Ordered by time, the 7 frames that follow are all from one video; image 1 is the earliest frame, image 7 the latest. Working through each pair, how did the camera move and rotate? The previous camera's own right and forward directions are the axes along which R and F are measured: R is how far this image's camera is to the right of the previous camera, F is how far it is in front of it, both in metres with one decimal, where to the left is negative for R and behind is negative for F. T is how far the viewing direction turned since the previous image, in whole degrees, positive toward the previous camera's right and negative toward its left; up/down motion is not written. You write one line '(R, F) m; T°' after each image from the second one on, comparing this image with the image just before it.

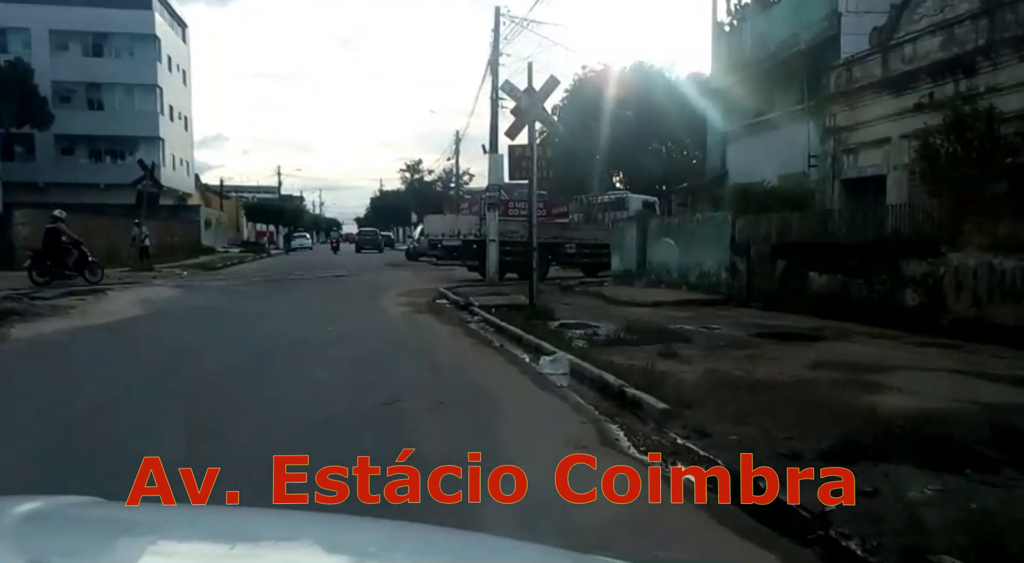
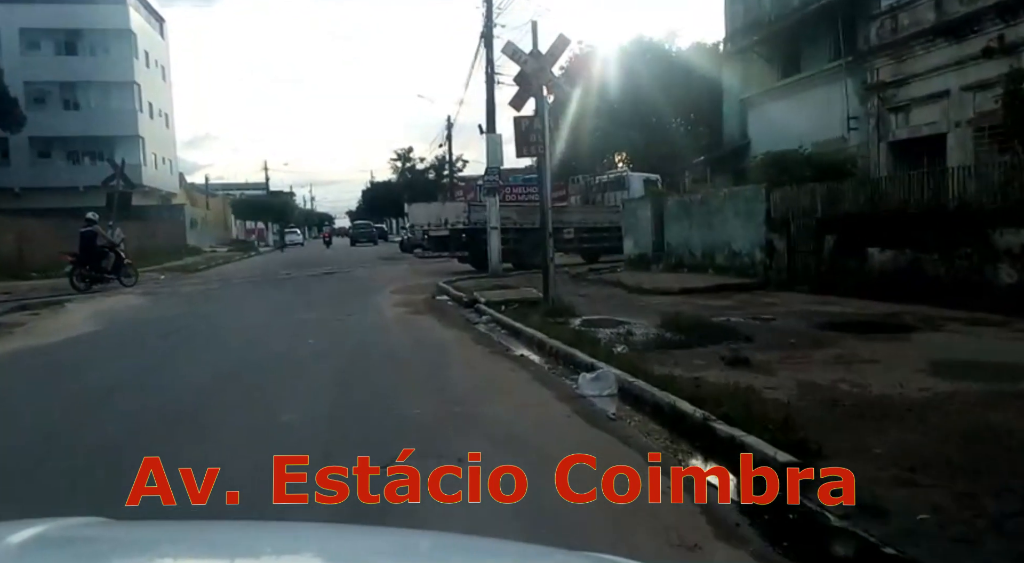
(-0.3, +2.1) m; 0°
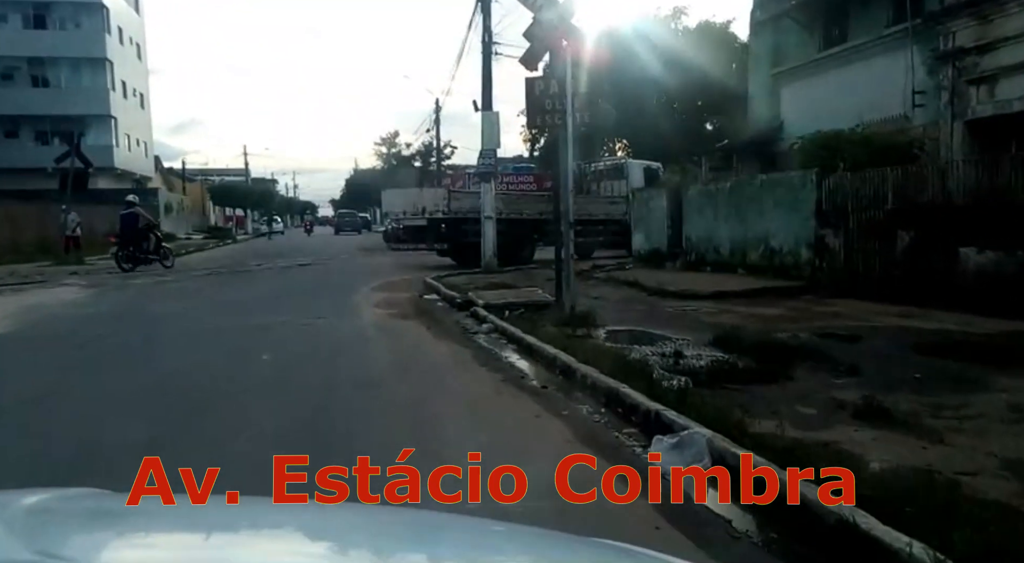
(-0.3, +2.6) m; +1°
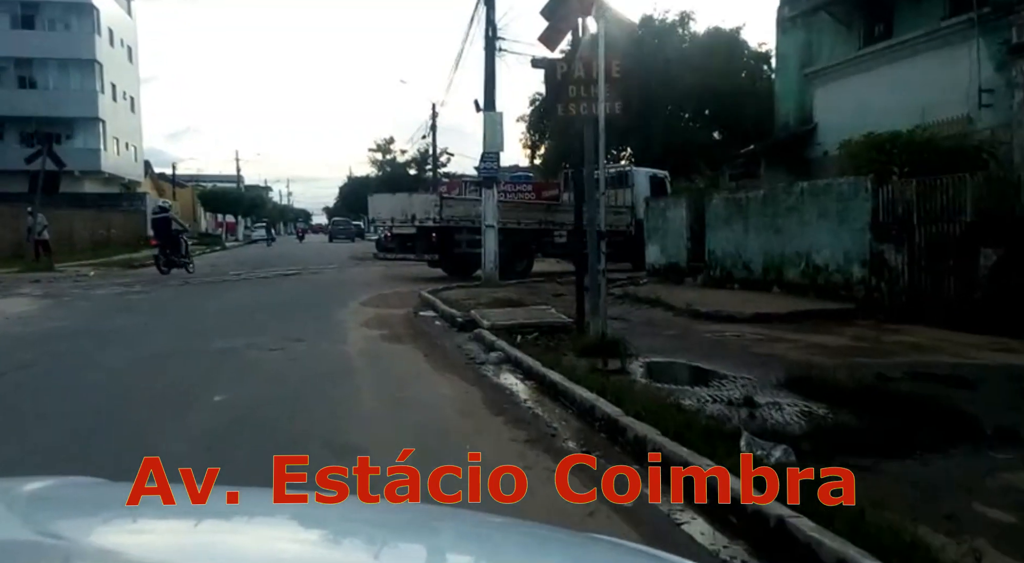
(-0.3, +1.8) m; +1°
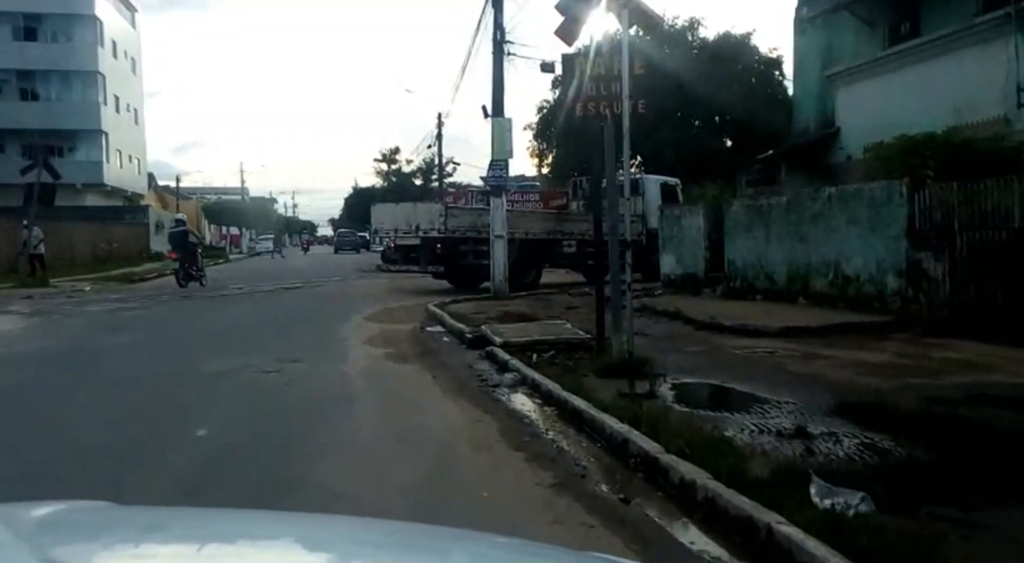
(-0.1, +0.7) m; 0°
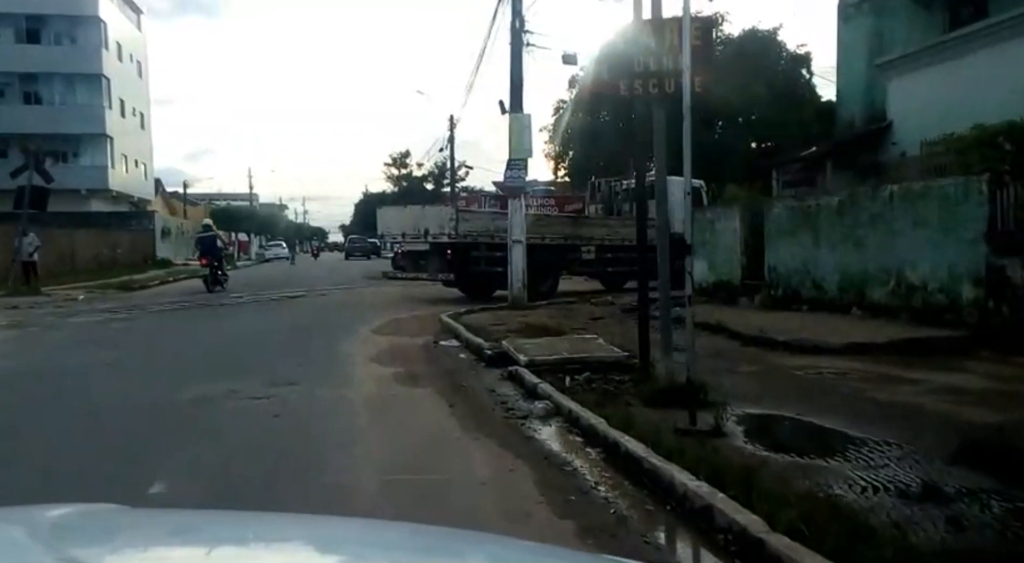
(-0.2, +1.3) m; -1°
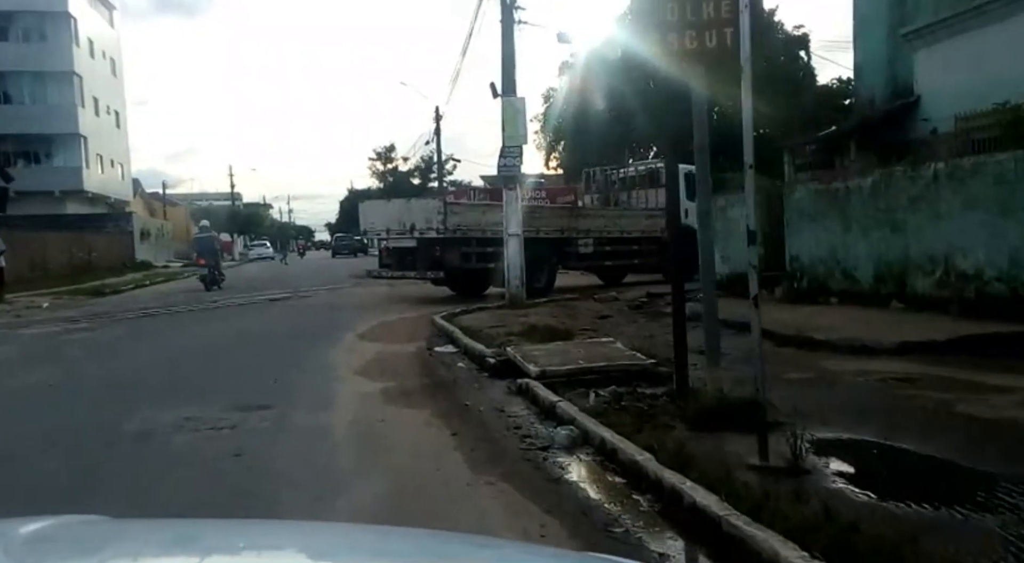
(-0.2, +1.3) m; +1°
